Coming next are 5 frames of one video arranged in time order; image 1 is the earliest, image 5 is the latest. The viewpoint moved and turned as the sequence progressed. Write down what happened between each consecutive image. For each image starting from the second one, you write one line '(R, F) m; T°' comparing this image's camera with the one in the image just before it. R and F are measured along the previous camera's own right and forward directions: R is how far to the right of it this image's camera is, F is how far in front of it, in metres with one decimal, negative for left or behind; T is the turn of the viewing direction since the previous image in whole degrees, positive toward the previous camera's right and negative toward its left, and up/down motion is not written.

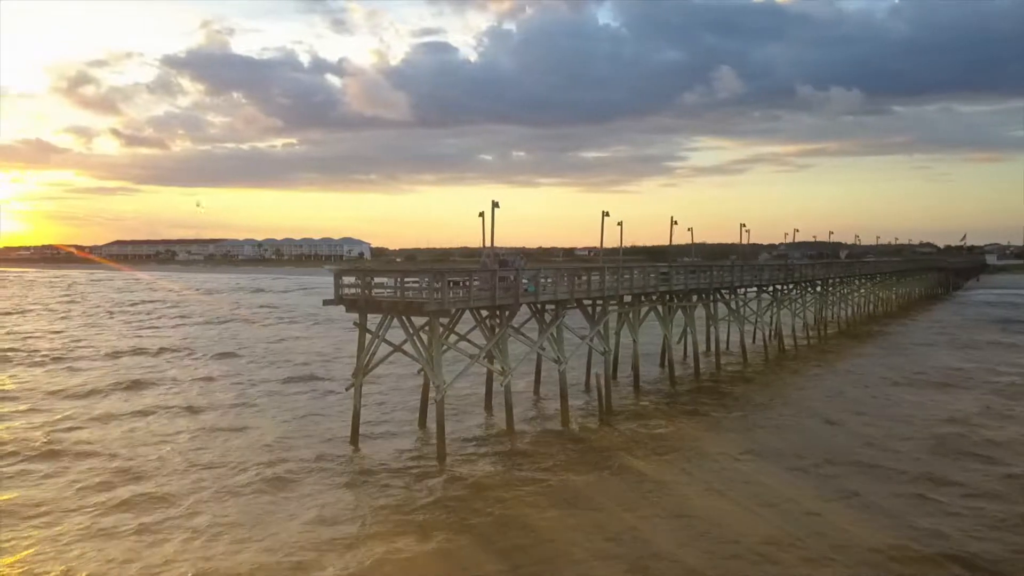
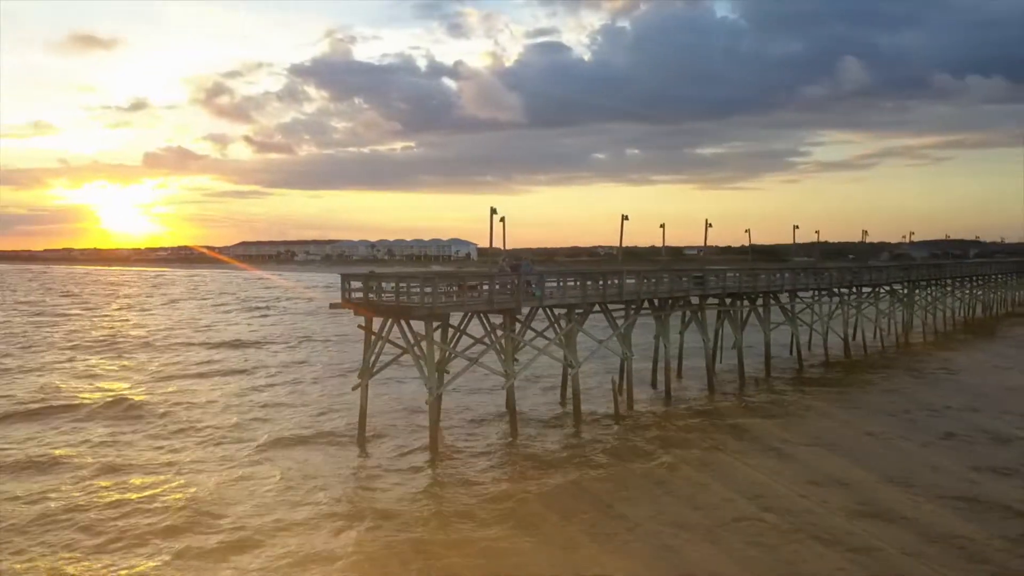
(+1.9, -1.0) m; -8°
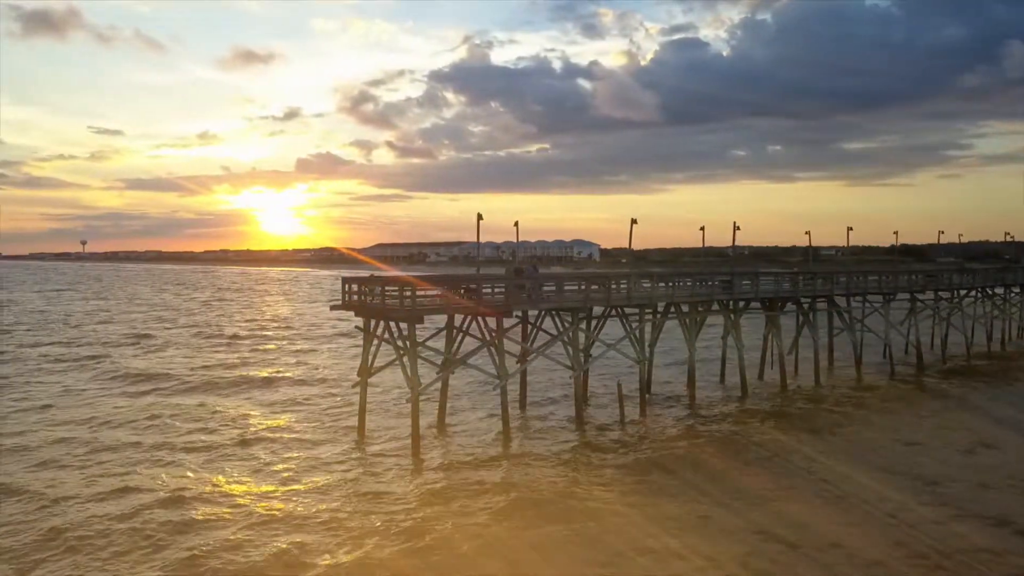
(+2.6, -0.8) m; -10°
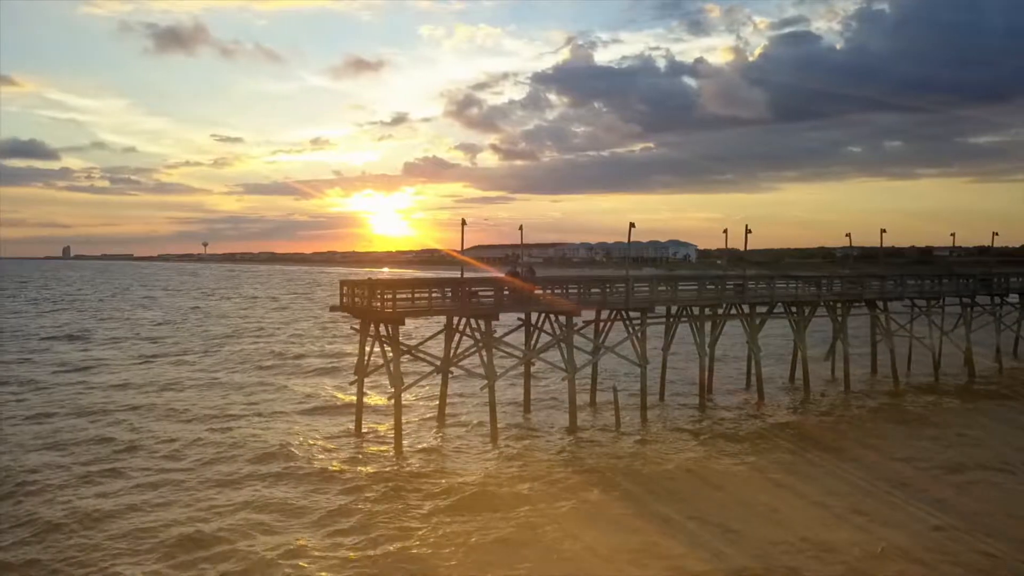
(+2.2, -0.6) m; -7°
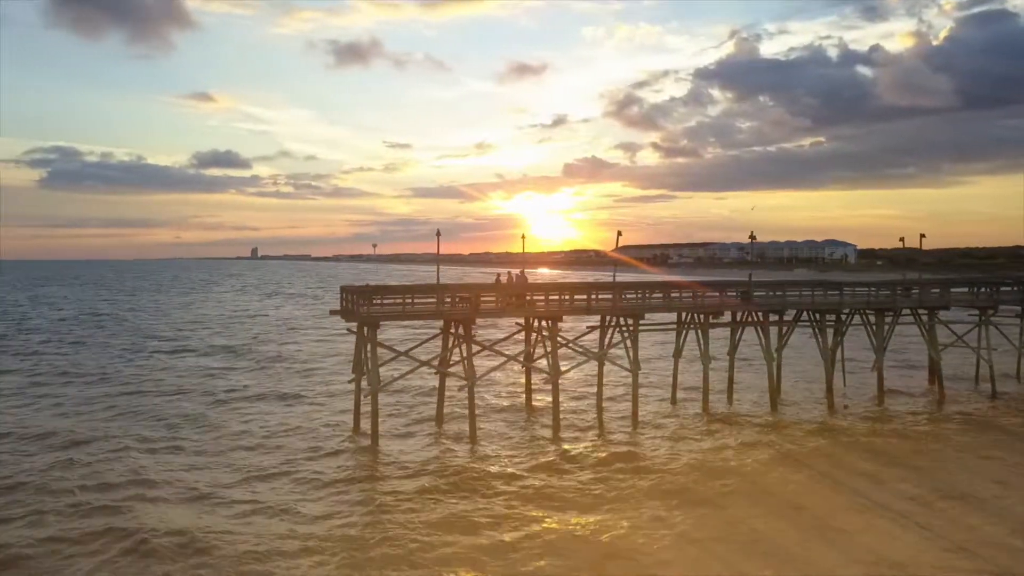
(+3.8, -0.8) m; -11°
